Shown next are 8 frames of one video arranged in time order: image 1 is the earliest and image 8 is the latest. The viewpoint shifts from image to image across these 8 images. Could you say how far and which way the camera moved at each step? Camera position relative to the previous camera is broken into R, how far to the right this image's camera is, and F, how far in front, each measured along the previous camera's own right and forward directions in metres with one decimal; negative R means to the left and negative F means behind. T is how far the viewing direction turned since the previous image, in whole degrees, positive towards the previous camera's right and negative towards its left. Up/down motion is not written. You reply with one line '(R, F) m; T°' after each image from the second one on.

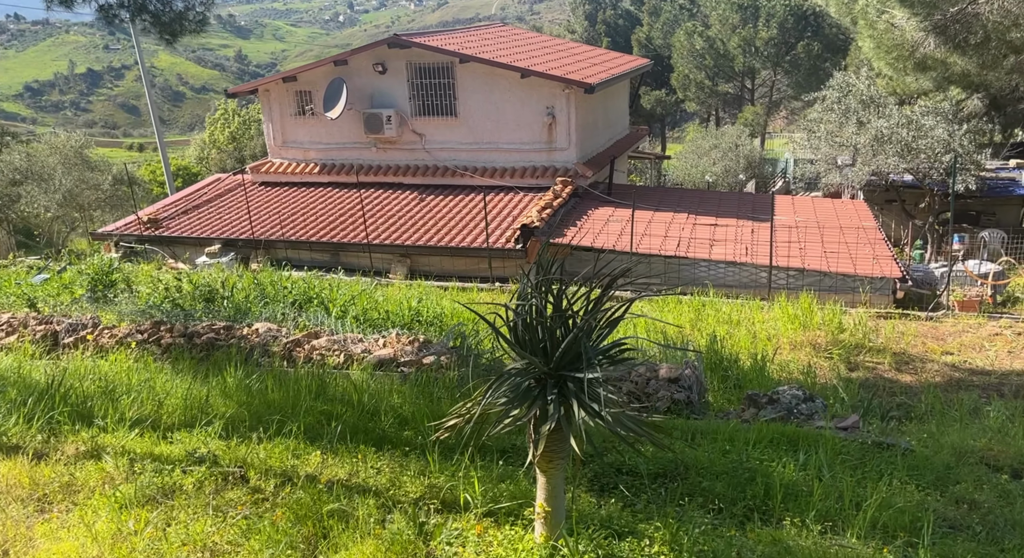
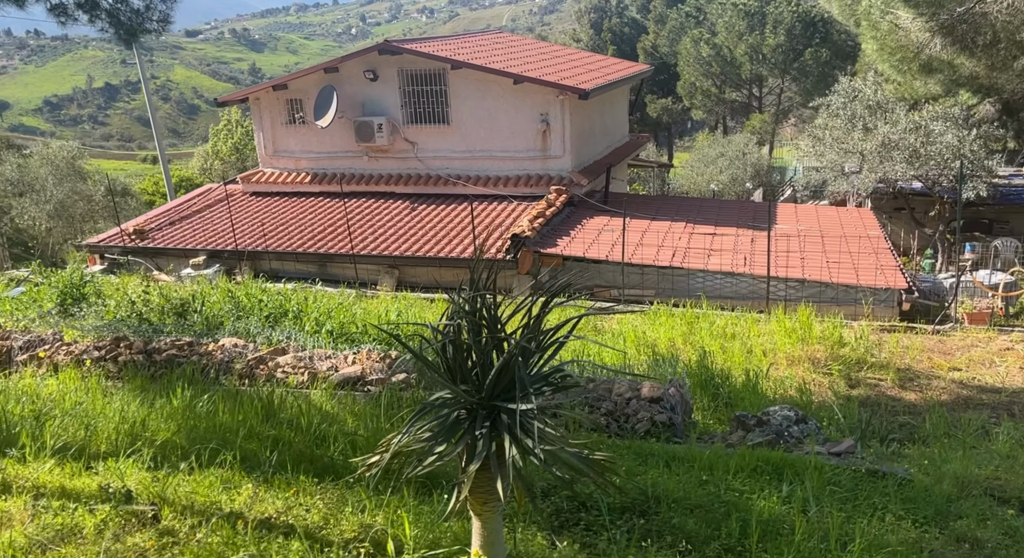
(+0.3, +0.4) m; -1°
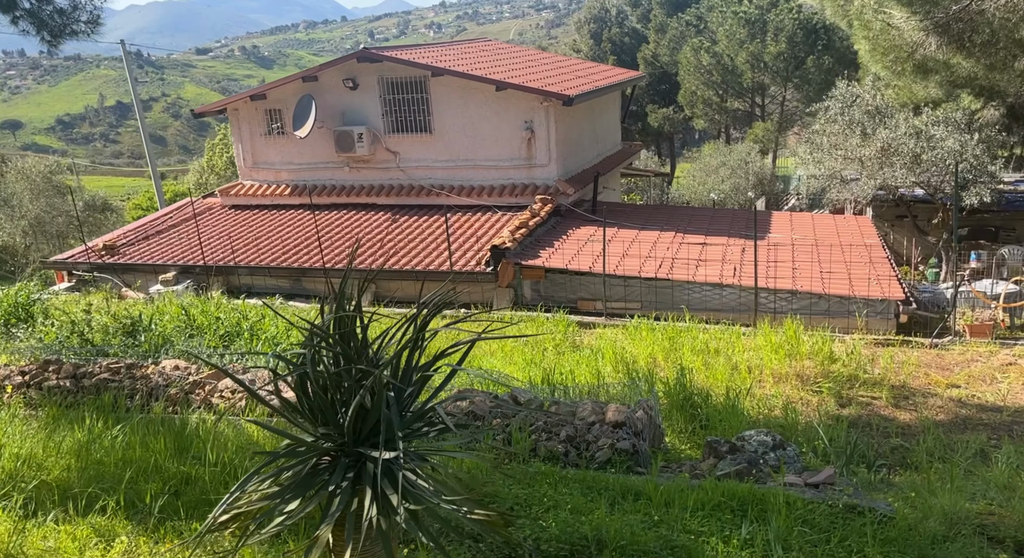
(+0.4, +0.5) m; -1°
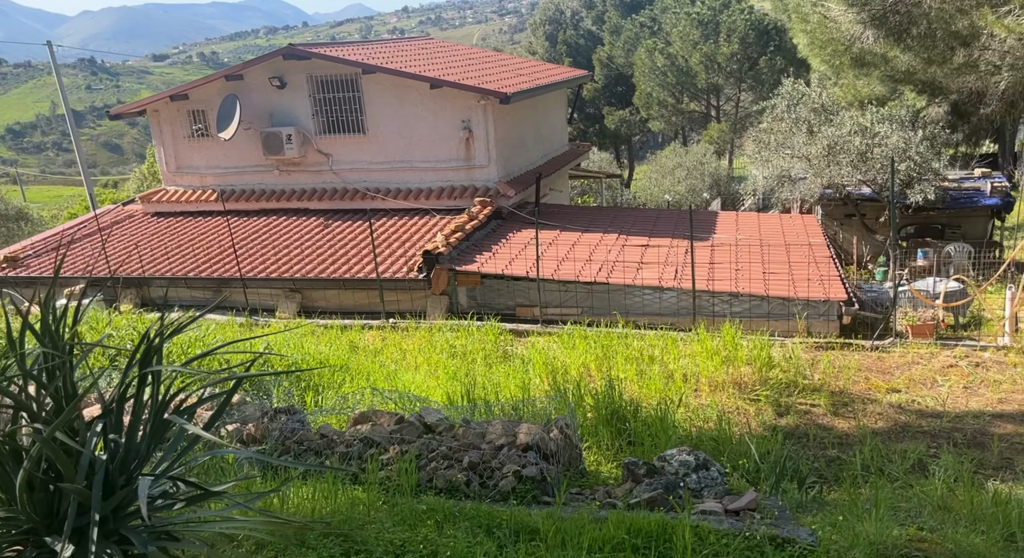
(+0.4, +0.5) m; +2°
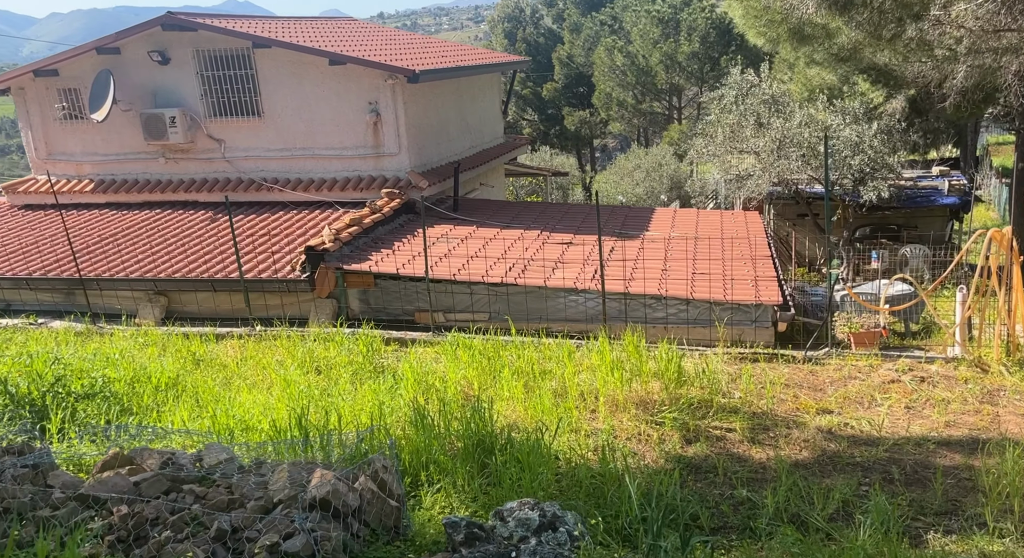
(+0.9, +1.4) m; +2°
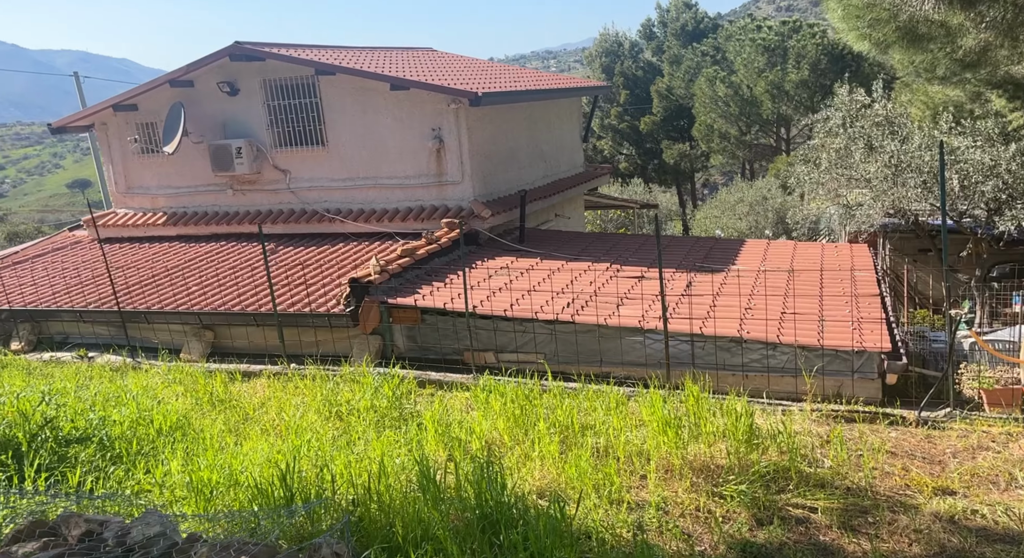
(+0.5, +1.1) m; -7°
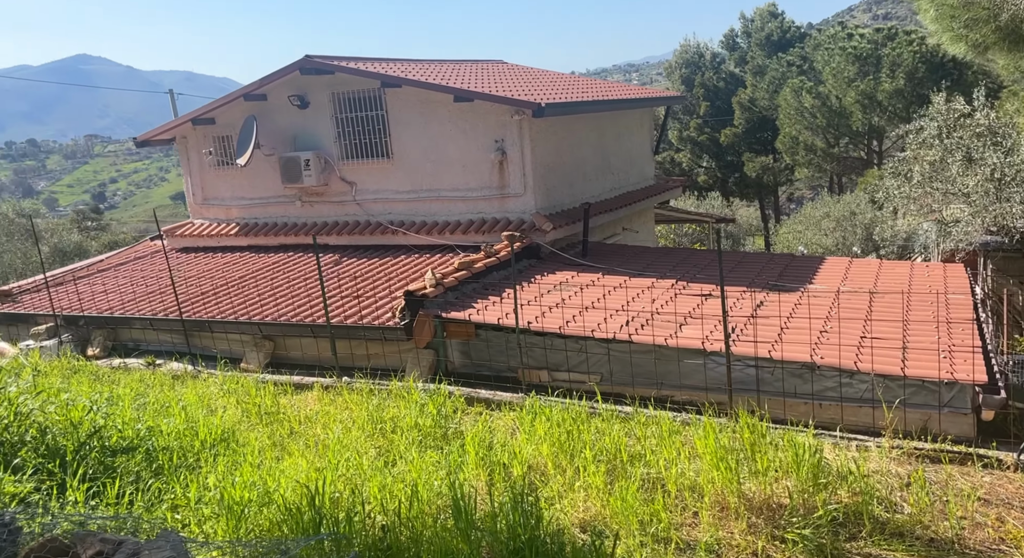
(+0.2, +0.3) m; -5°
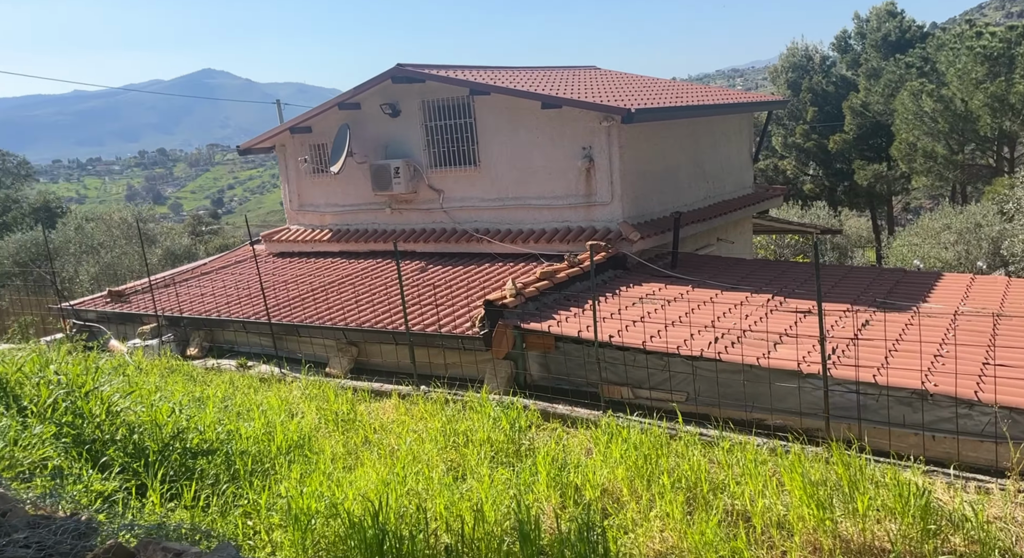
(+0.1, +0.2) m; -6°
